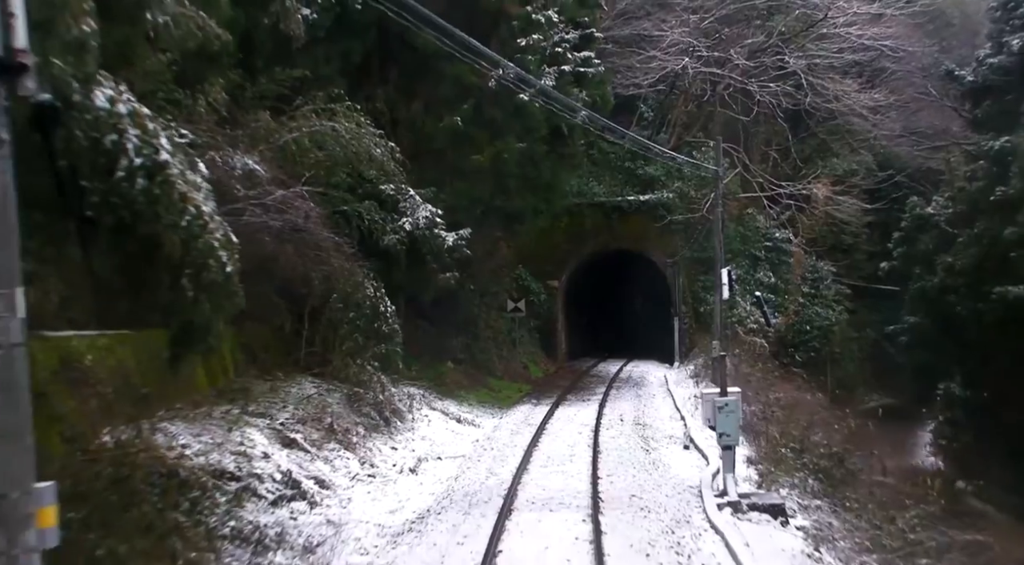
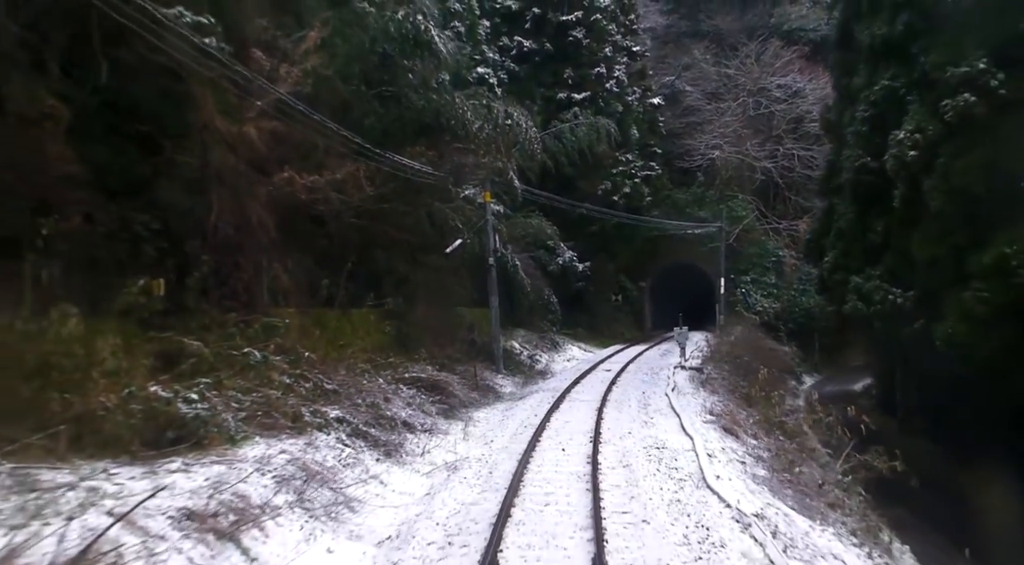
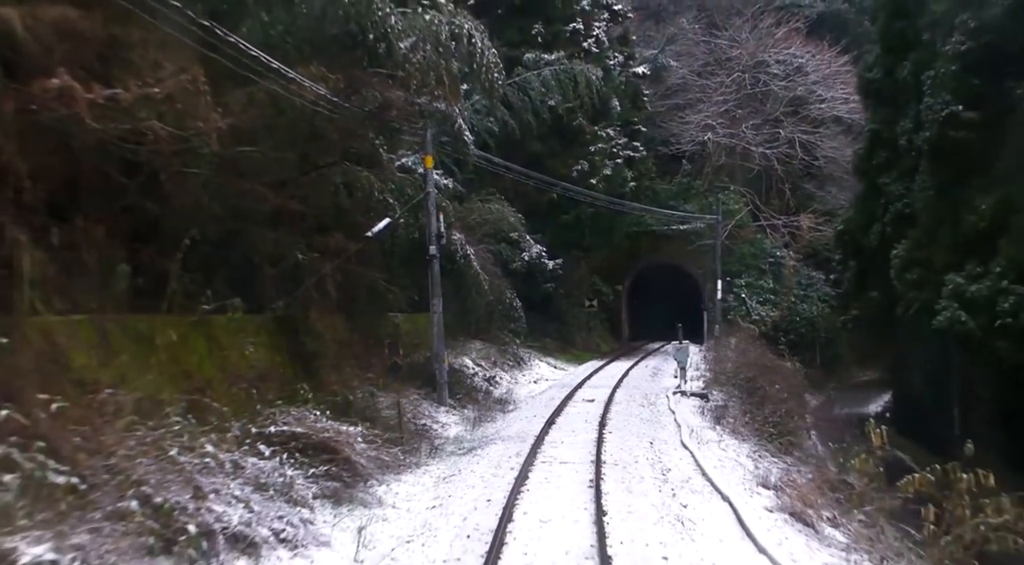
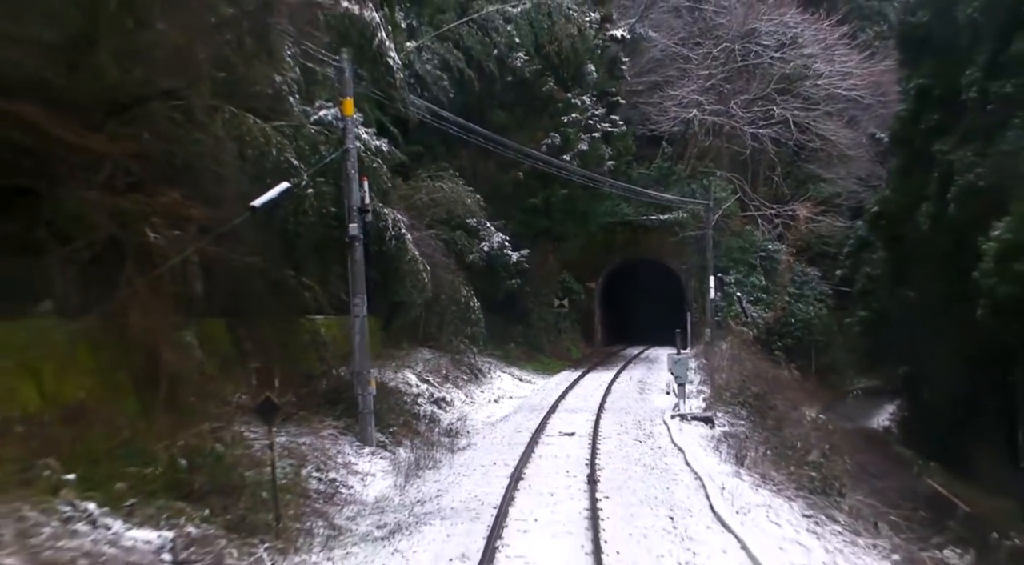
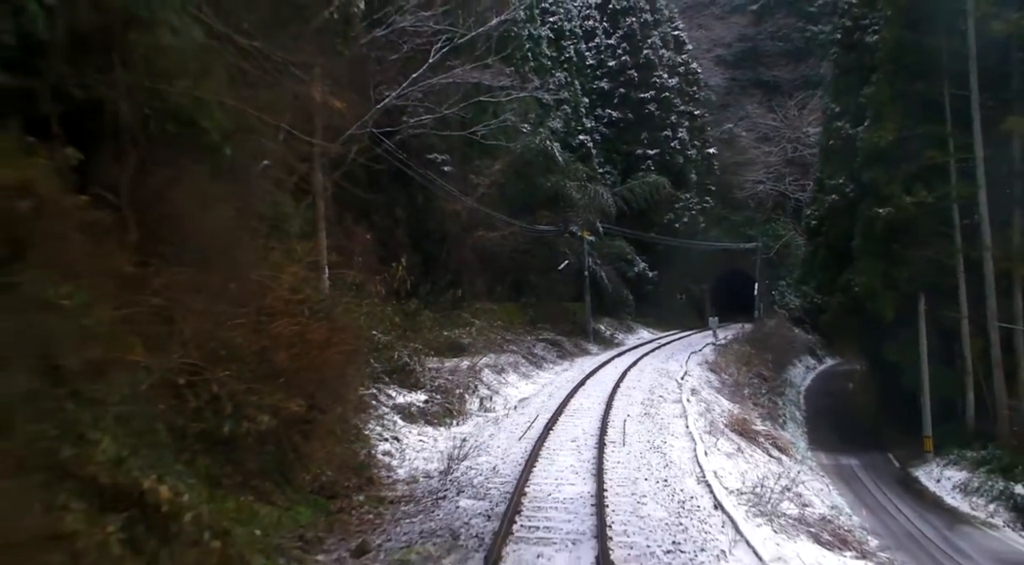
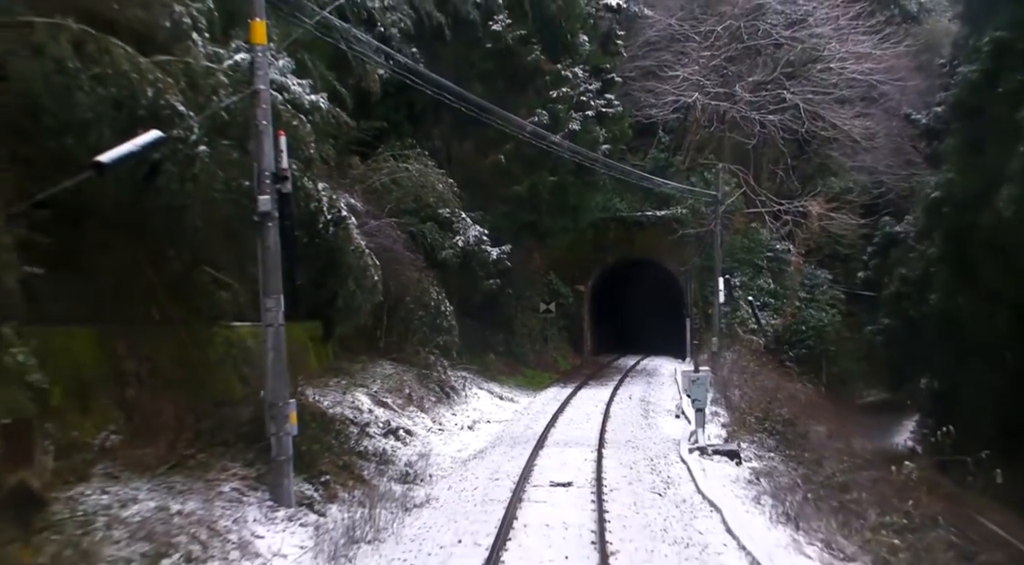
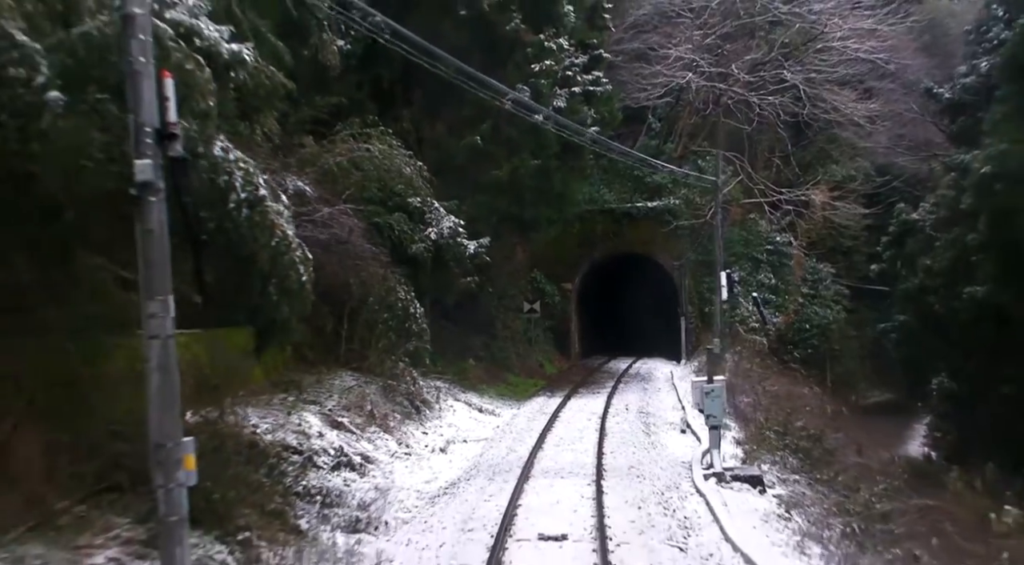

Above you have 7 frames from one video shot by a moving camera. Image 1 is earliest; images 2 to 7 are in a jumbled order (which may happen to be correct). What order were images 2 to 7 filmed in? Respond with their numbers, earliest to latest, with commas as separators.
7, 6, 4, 3, 2, 5
